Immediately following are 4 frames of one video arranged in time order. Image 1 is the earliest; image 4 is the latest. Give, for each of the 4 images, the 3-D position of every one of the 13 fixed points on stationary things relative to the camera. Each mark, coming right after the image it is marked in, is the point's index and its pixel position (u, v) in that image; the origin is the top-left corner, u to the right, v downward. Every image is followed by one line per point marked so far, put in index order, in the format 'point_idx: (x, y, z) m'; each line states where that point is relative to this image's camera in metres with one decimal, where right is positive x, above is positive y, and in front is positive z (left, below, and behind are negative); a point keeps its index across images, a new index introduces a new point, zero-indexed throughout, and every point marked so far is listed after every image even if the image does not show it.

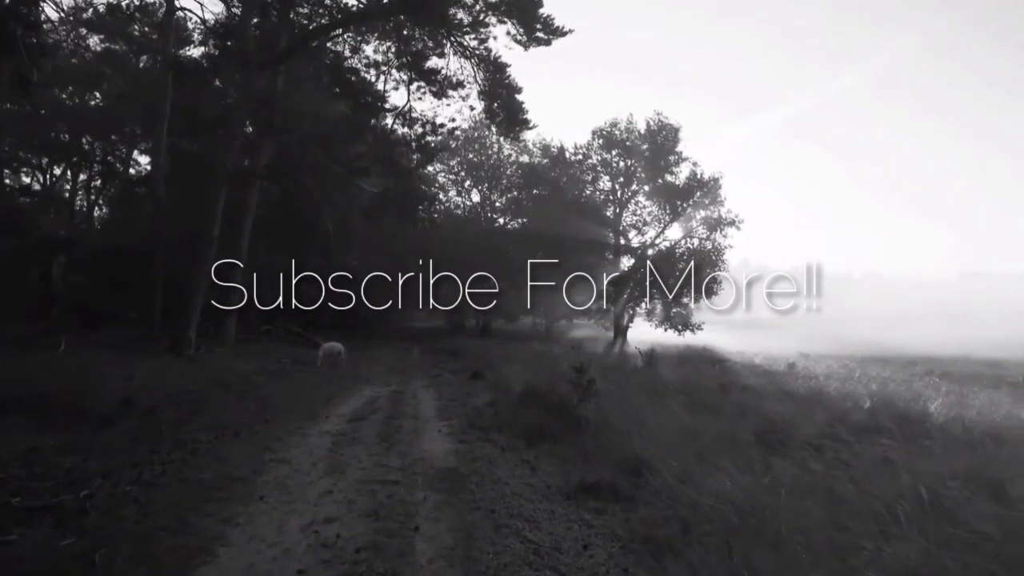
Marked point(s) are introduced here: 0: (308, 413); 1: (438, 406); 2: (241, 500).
0: (-3.9, -2.4, +13.6) m
1: (-1.6, -2.6, +15.7) m
2: (-2.9, -2.3, +7.7) m
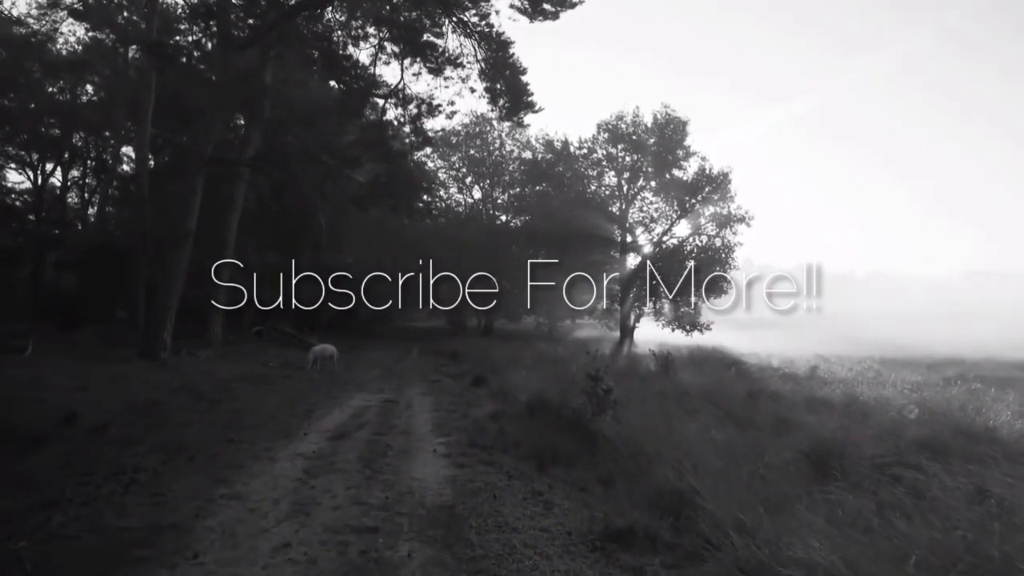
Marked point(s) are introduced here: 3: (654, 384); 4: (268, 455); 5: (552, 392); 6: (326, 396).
0: (-3.7, -2.3, +11.8) m
1: (-1.5, -2.5, +13.8) m
2: (-2.8, -2.2, +5.9) m
3: (+3.5, -2.4, +18.1) m
4: (-3.3, -2.3, +9.7) m
5: (+0.8, -2.2, +15.2) m
6: (-4.4, -2.5, +16.9) m
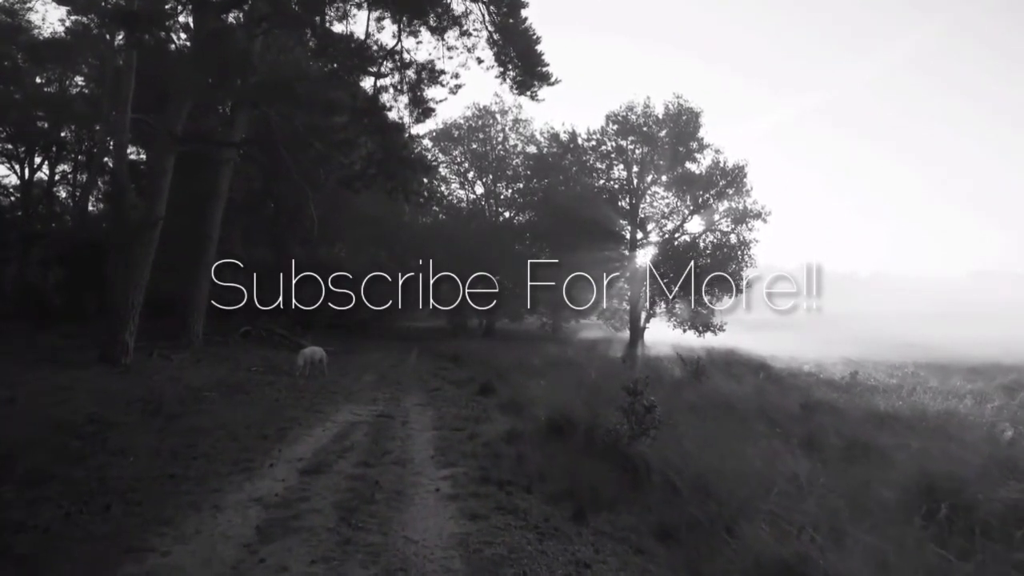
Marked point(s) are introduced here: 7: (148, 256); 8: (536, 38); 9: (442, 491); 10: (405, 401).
0: (-3.4, -2.2, +9.3) m
1: (-1.2, -2.4, +11.3) m
2: (-2.5, -2.1, +3.4) m
3: (+3.8, -2.3, +15.6) m
4: (-3.0, -2.2, +7.2) m
5: (+1.1, -2.1, +12.7) m
6: (-4.1, -2.4, +14.4) m
7: (-9.3, +0.8, +18.3) m
8: (+0.6, +6.2, +17.6) m
9: (-0.8, -2.3, +8.2) m
10: (-2.4, -2.5, +15.7) m
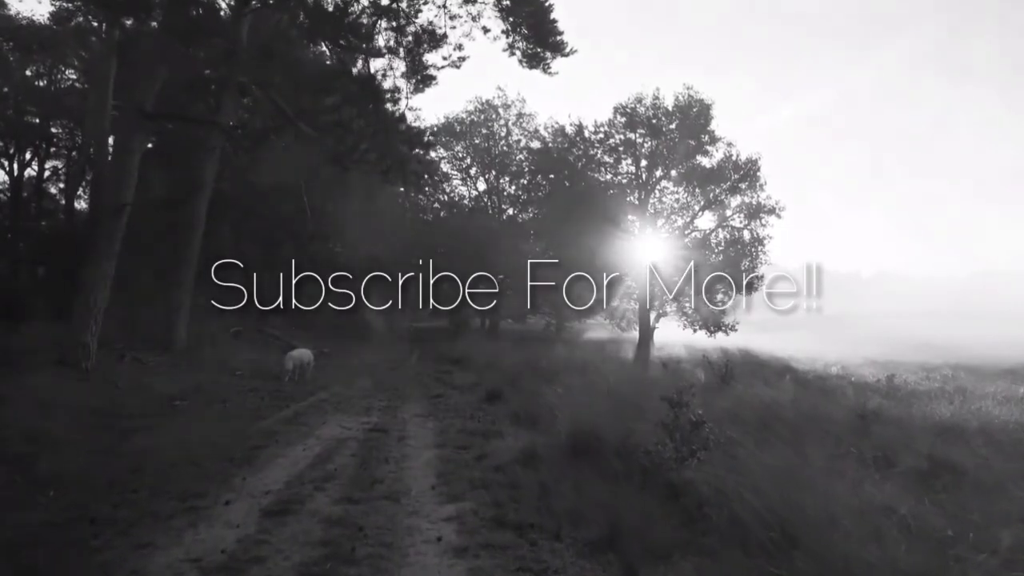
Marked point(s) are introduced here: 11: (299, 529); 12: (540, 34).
0: (-3.2, -2.1, +7.3) m
1: (-1.0, -2.3, +9.4) m
2: (-2.3, -2.0, +1.4) m
3: (+4.0, -2.2, +13.7) m
4: (-2.8, -2.0, +5.3) m
5: (+1.4, -2.0, +10.8) m
6: (-3.8, -2.3, +12.5) m
7: (-9.1, +0.9, +16.4) m
8: (+0.9, +6.3, +15.7) m
9: (-0.6, -2.2, +6.2) m
10: (-2.1, -2.4, +13.7) m
11: (-1.9, -2.1, +6.2) m
12: (+0.6, +5.6, +15.3) m
